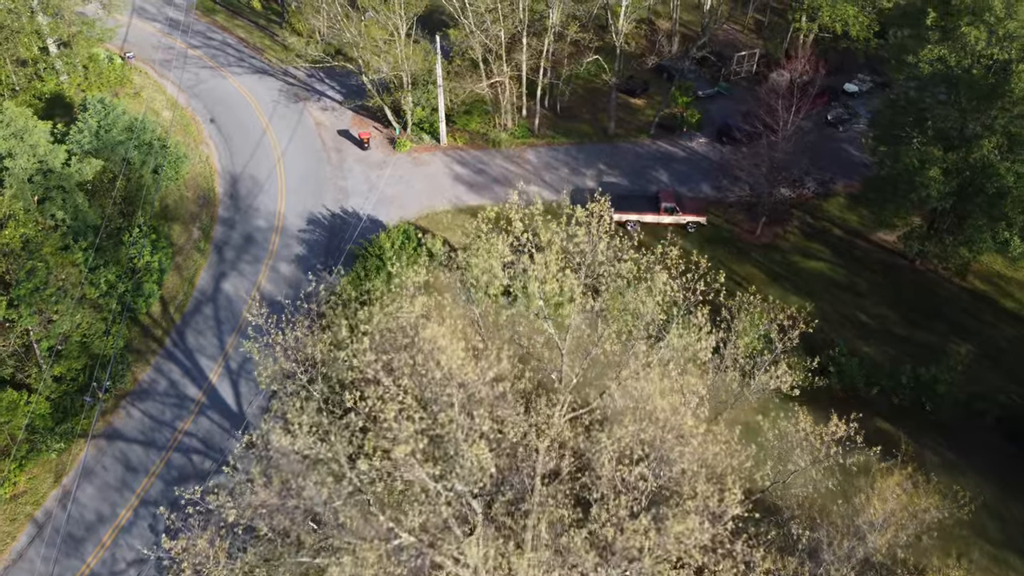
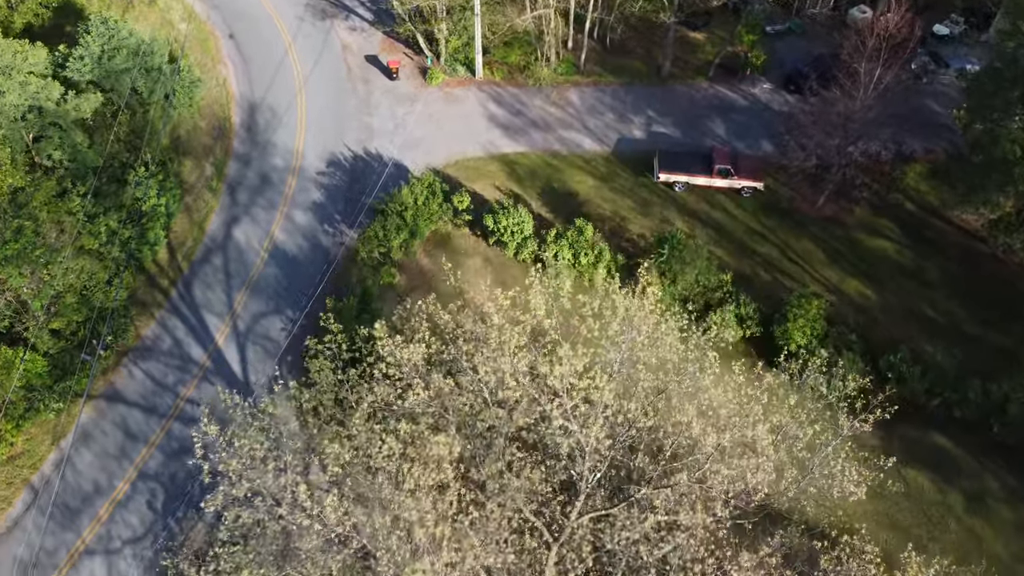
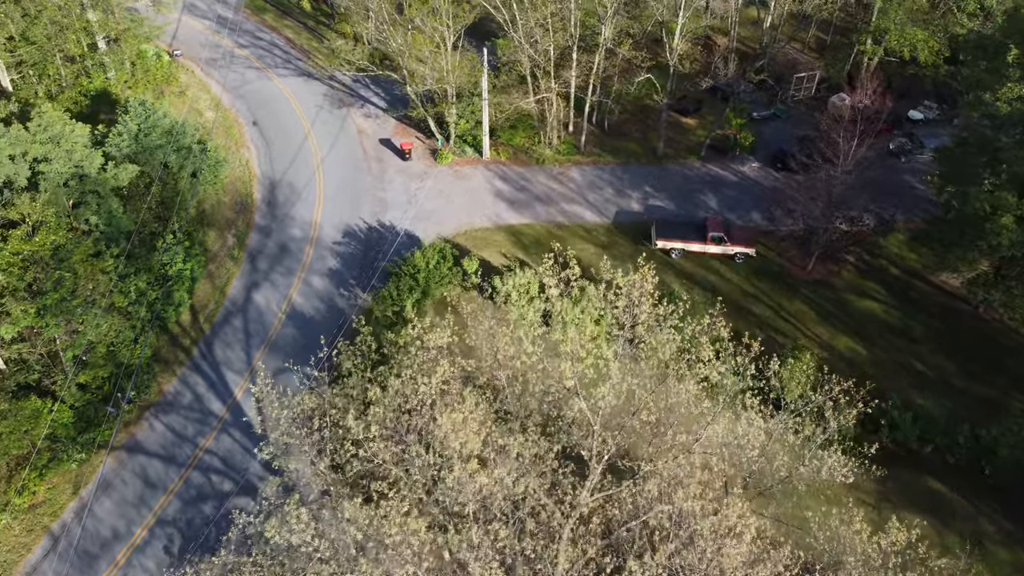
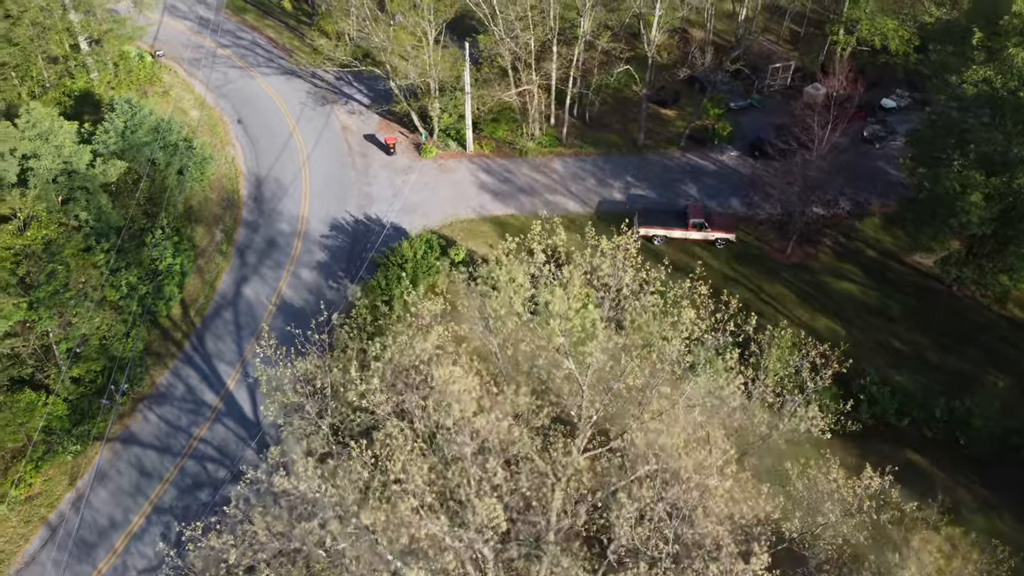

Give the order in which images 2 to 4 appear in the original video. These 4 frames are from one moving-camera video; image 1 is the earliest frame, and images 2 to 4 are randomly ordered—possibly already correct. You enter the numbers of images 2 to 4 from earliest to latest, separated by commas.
4, 3, 2
